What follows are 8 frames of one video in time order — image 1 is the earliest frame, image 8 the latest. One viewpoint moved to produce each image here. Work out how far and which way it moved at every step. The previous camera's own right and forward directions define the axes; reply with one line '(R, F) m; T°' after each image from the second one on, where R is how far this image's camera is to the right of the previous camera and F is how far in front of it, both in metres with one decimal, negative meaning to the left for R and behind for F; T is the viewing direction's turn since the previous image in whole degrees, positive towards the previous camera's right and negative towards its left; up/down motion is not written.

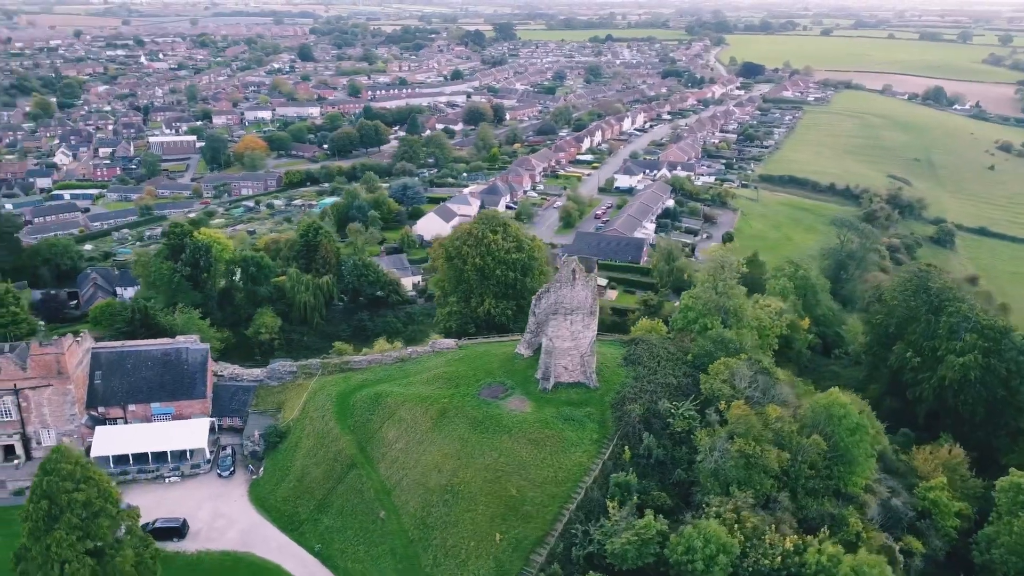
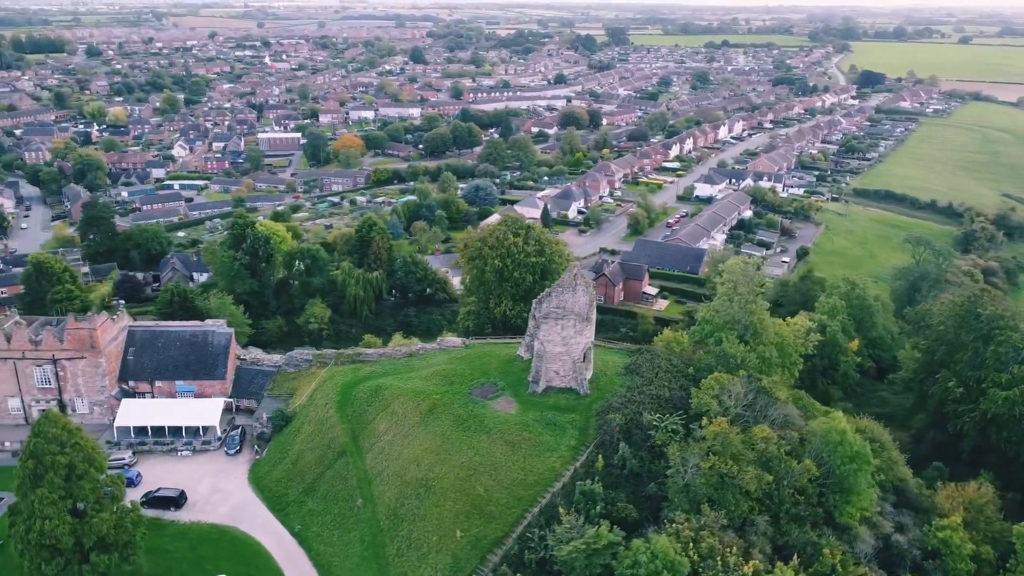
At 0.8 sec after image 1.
(+4.3, +0.1) m; -8°
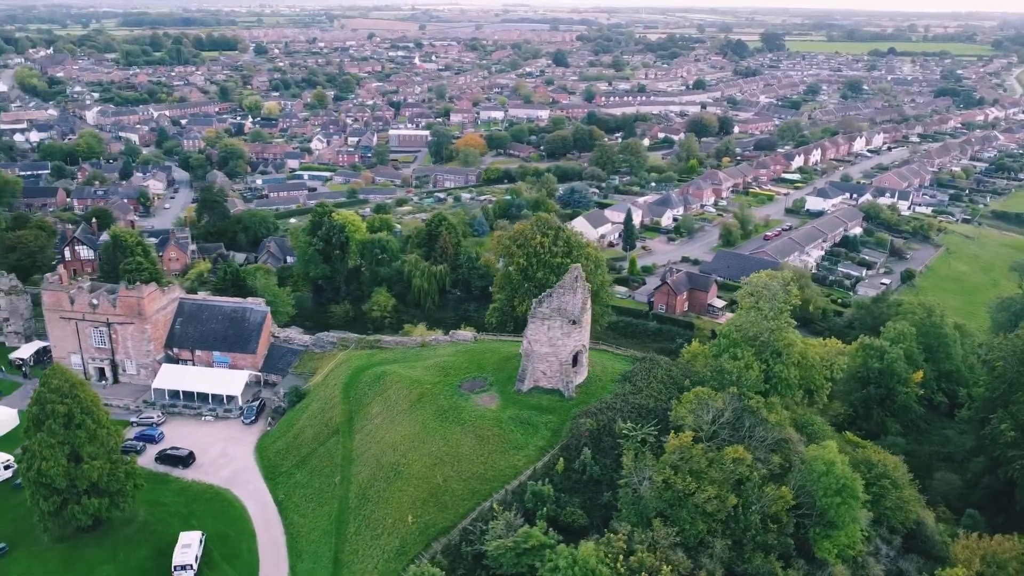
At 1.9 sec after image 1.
(+5.7, +0.3) m; -10°
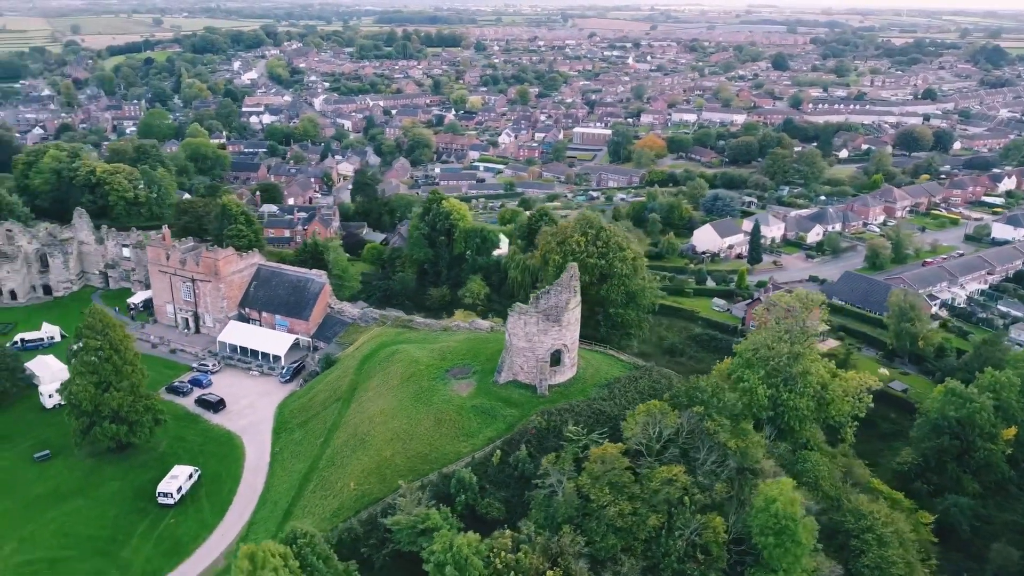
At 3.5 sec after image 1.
(+8.6, +0.9) m; -15°
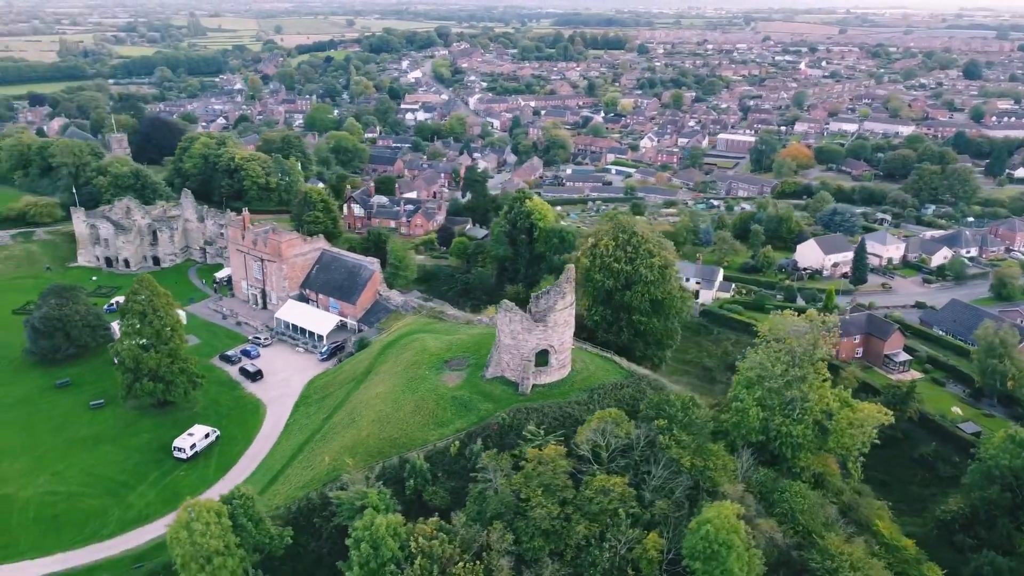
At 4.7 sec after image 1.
(+6.5, +0.4) m; -12°
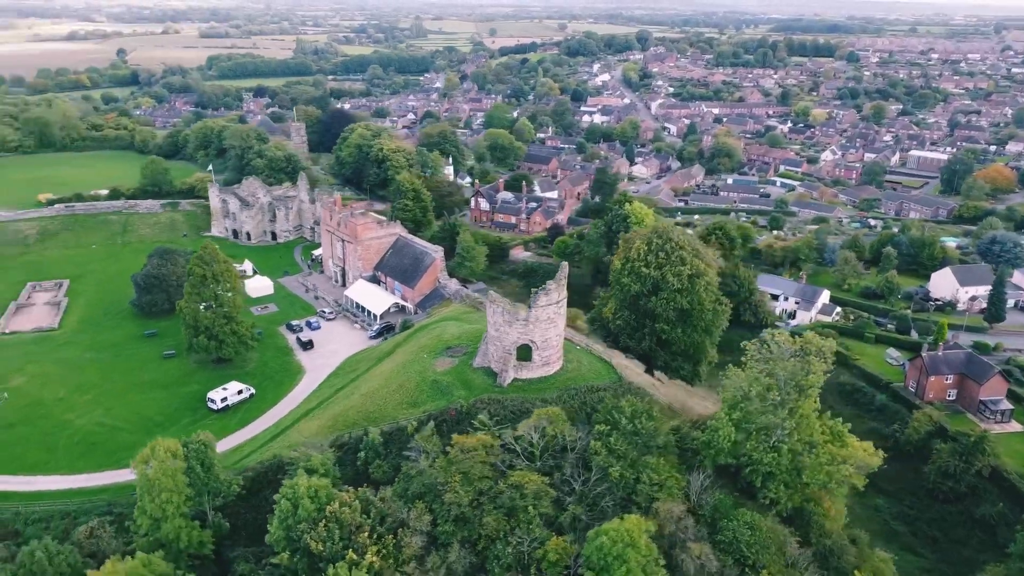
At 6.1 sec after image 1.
(+7.8, +0.7) m; -14°
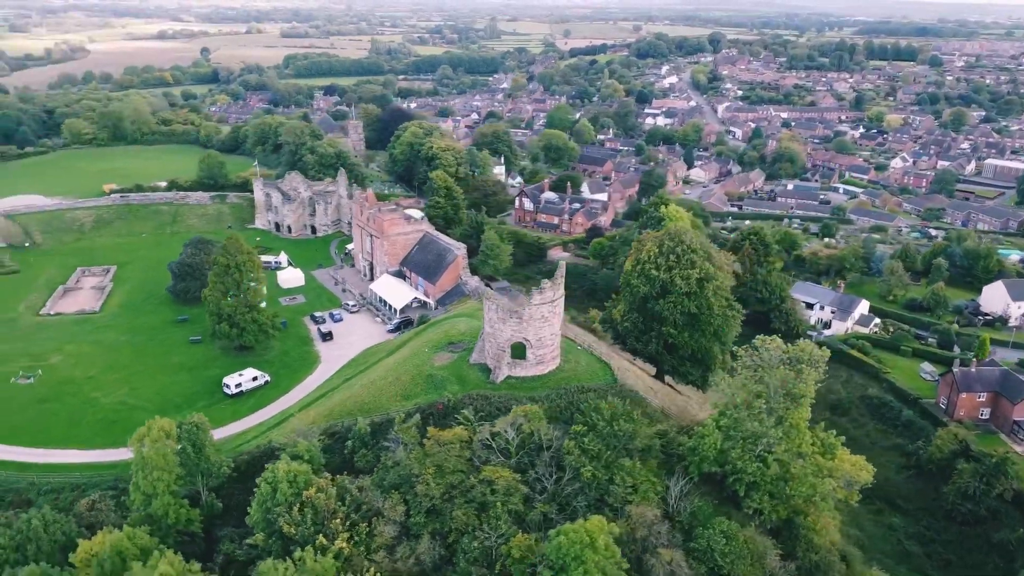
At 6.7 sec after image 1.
(+2.8, 0.0) m; -5°
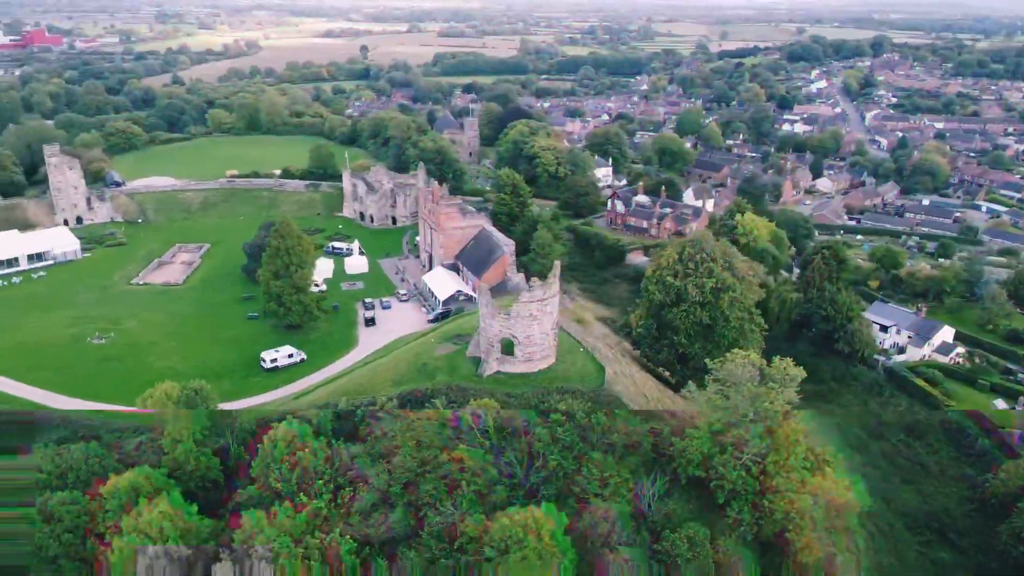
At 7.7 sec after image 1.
(+5.7, +0.3) m; -10°
